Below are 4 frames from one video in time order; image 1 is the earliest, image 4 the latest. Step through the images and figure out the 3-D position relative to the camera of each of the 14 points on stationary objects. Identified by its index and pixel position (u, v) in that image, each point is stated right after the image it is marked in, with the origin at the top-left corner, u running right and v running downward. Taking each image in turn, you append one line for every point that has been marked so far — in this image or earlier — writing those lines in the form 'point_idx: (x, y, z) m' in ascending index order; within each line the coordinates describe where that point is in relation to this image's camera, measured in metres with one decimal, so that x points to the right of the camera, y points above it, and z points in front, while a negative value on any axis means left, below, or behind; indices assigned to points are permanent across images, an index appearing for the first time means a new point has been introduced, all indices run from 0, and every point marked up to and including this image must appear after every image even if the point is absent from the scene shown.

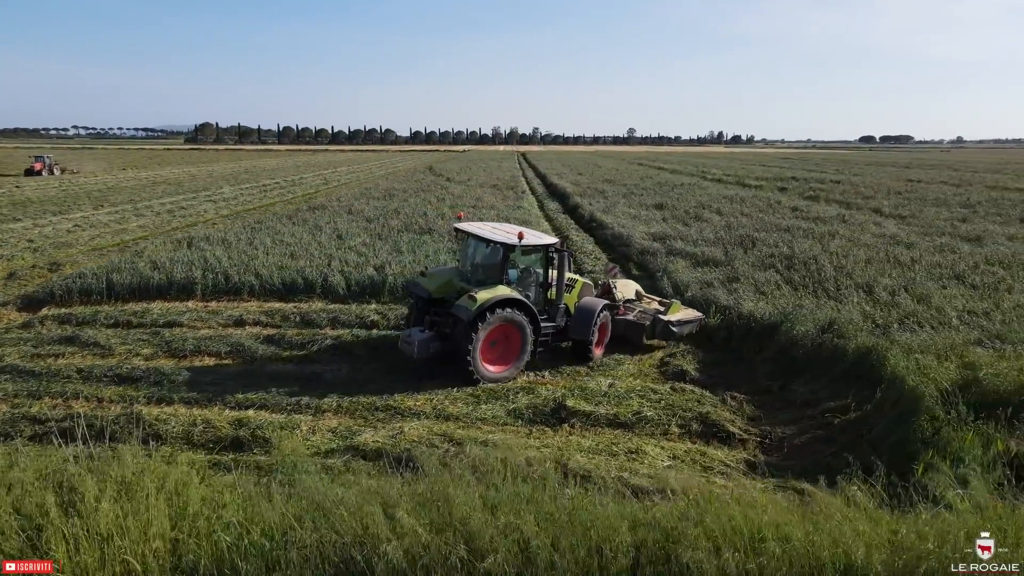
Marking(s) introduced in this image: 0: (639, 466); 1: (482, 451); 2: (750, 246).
0: (+0.9, -1.3, +5.4) m
1: (-0.2, -1.2, +5.3) m
2: (+4.4, +0.8, +13.6) m
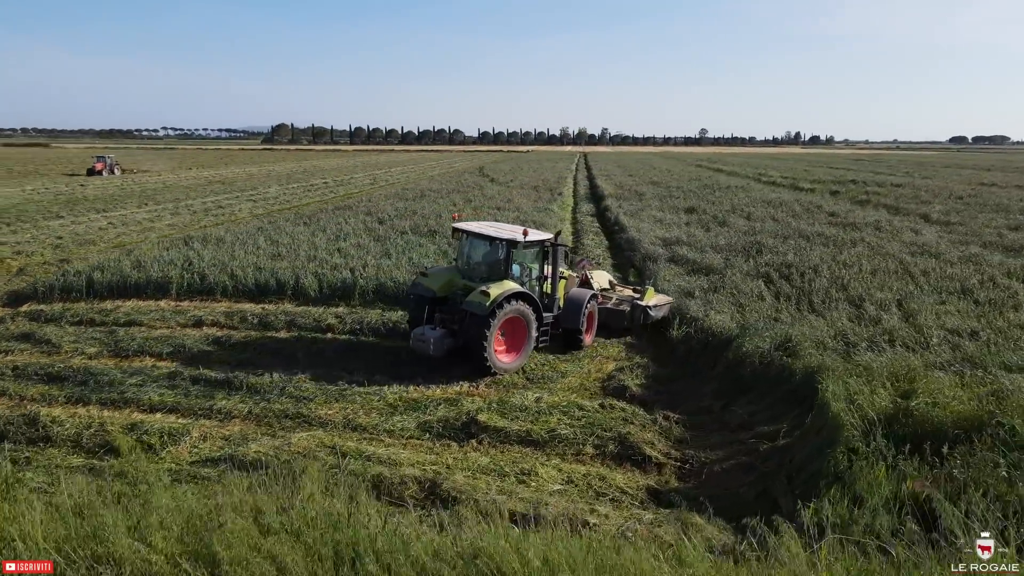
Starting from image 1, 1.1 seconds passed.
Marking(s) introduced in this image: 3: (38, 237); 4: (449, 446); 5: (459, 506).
0: (+0.1, -1.4, +5.1) m
1: (-1.1, -1.3, +5.1) m
2: (+4.3, +0.6, +12.9) m
3: (-10.8, +1.2, +16.7) m
4: (-0.5, -1.3, +5.8) m
5: (-0.4, -1.5, +4.8) m
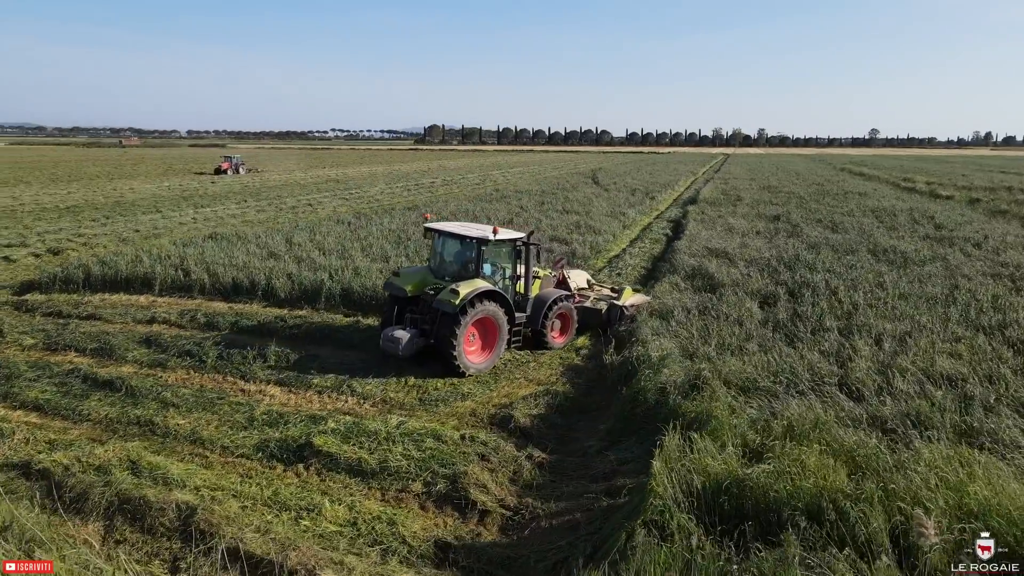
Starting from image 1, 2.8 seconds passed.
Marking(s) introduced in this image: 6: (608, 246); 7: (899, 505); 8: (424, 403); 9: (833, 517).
0: (-1.4, -1.5, +4.6) m
1: (-2.6, -1.3, +4.8) m
2: (+4.3, +0.3, +11.5) m
3: (-9.8, +1.5, +18.1) m
4: (-1.8, -1.4, +5.4) m
5: (-1.9, -1.5, +4.4) m
6: (+2.2, +1.0, +16.7) m
7: (+2.0, -1.1, +3.8) m
8: (-0.8, -1.1, +6.8) m
9: (+1.7, -1.2, +3.8) m
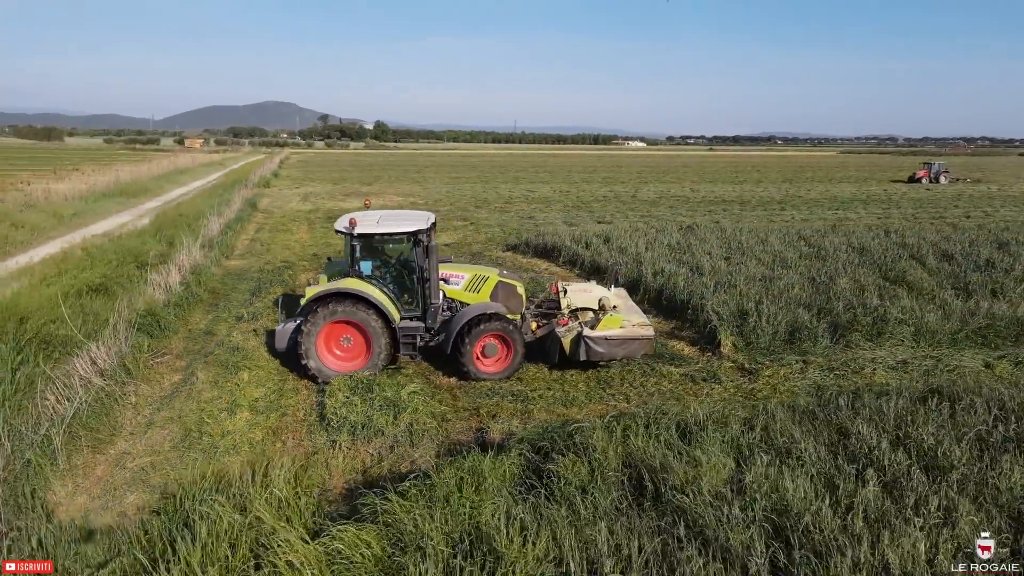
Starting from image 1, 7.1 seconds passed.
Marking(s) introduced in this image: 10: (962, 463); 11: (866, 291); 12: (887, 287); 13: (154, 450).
0: (-2.5, -1.0, +5.8) m
1: (-2.9, -0.7, +6.8) m
2: (+6.6, -0.9, +4.5) m
3: (+5.0, +1.9, +19.8) m
4: (-2.0, -0.9, +6.6) m
5: (-2.9, -1.0, +6.1) m
6: (+10.0, -0.4, +9.0) m
7: (-1.3, -1.1, +2.4) m
8: (-0.2, -0.9, +6.4) m
9: (-1.5, -1.1, +2.7) m
10: (+2.5, -1.0, +4.0) m
11: (+4.3, 0.0, +8.8) m
12: (+4.7, 0.0, +9.1) m
13: (-2.6, -1.2, +5.3) m
